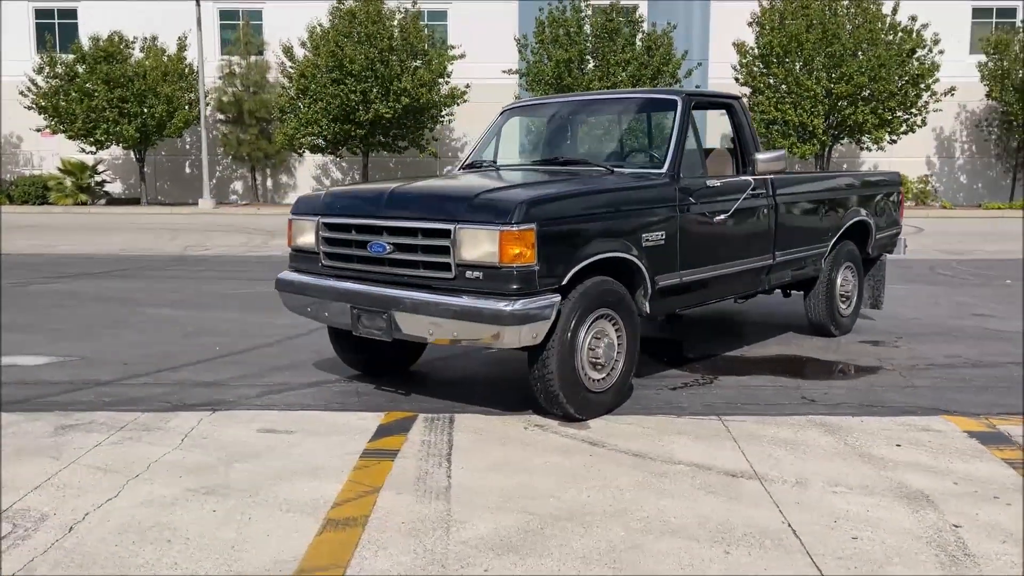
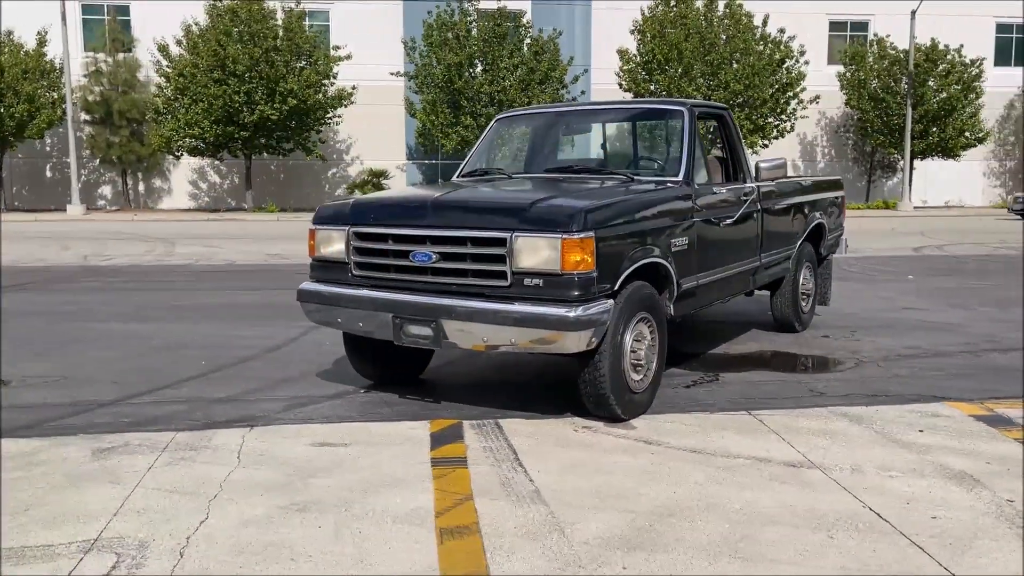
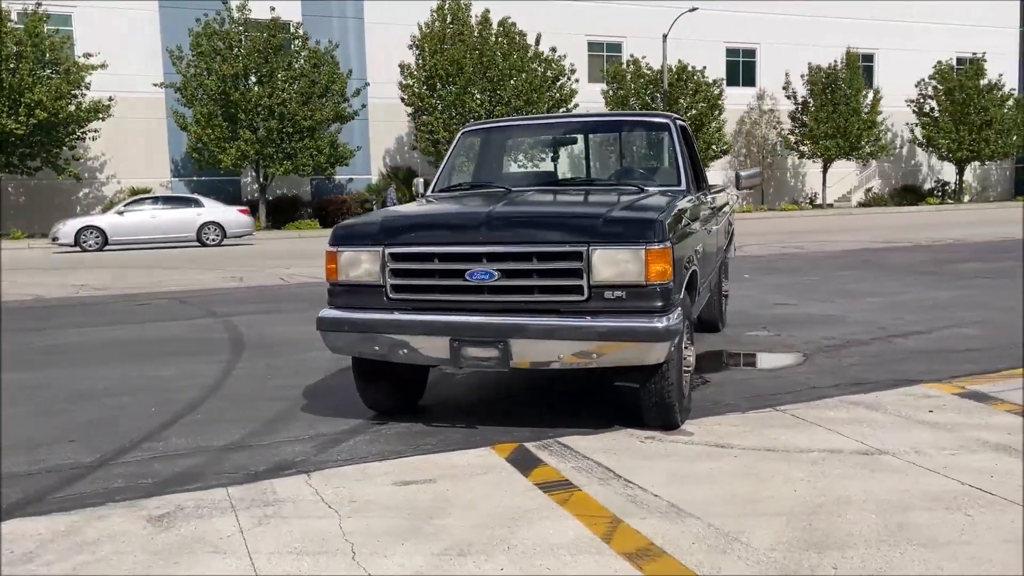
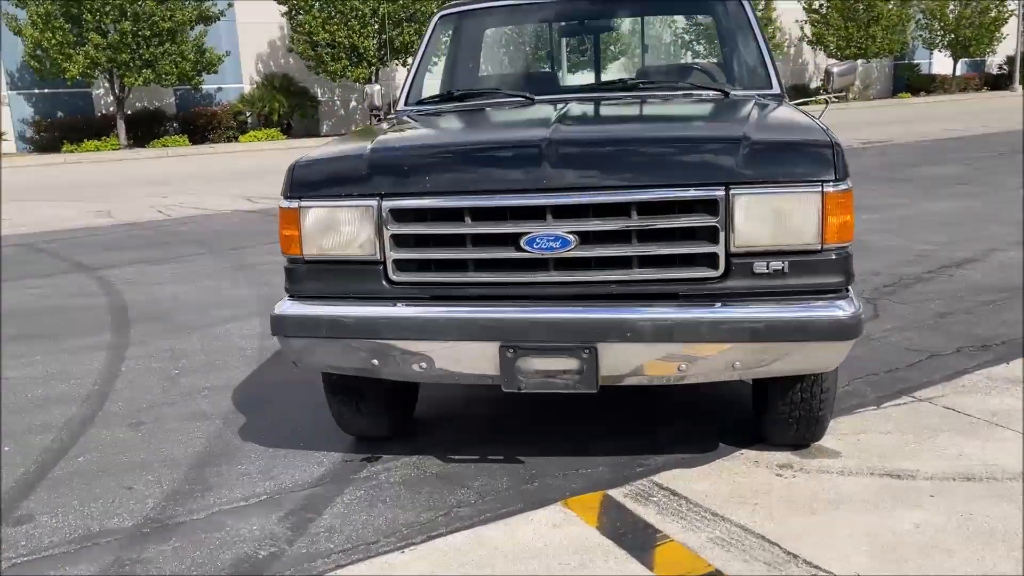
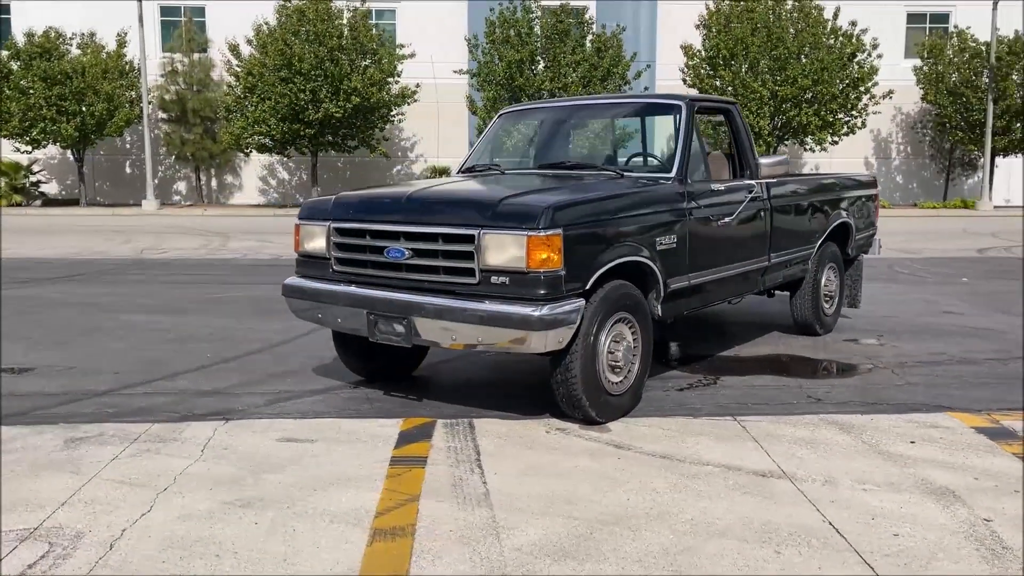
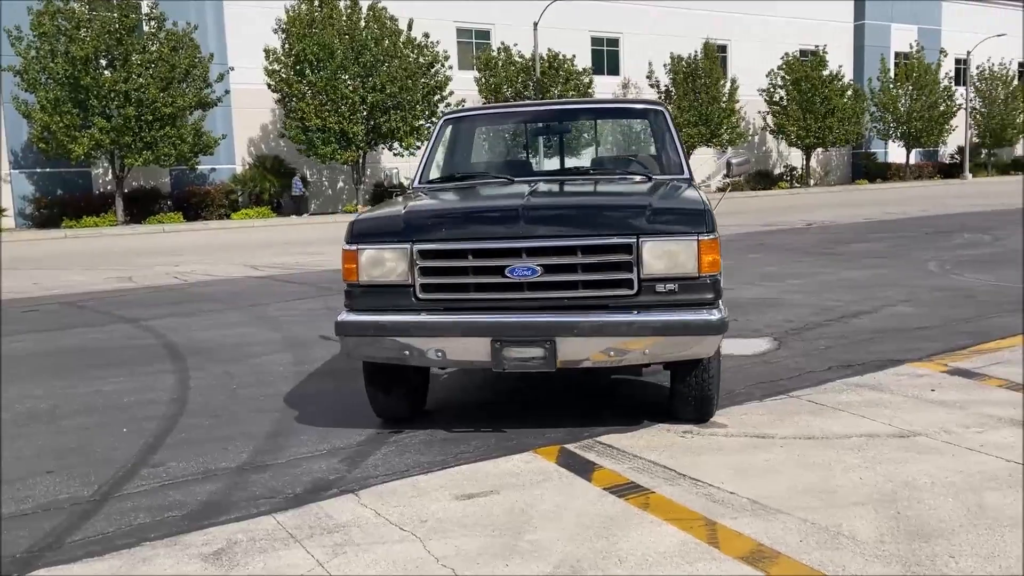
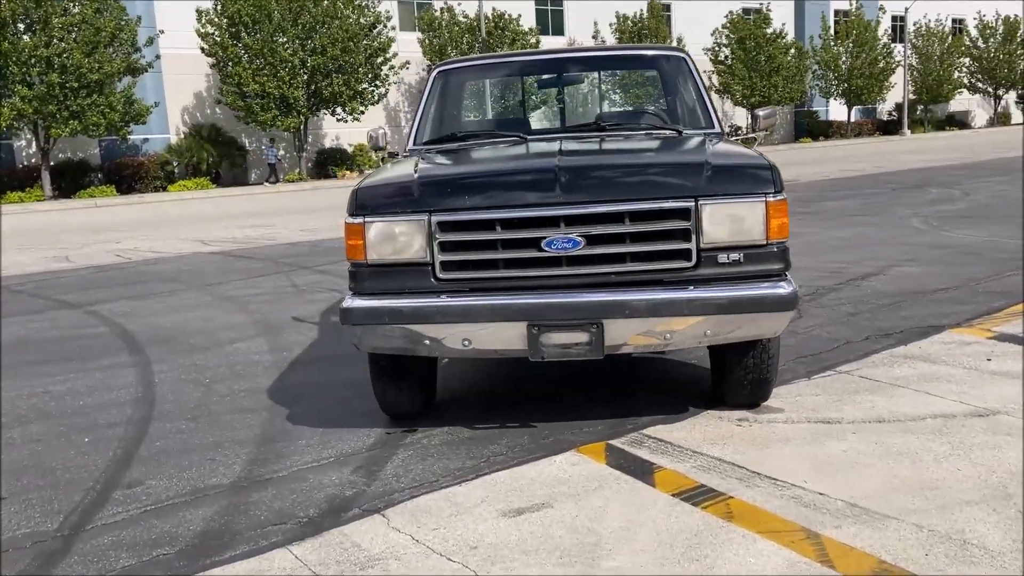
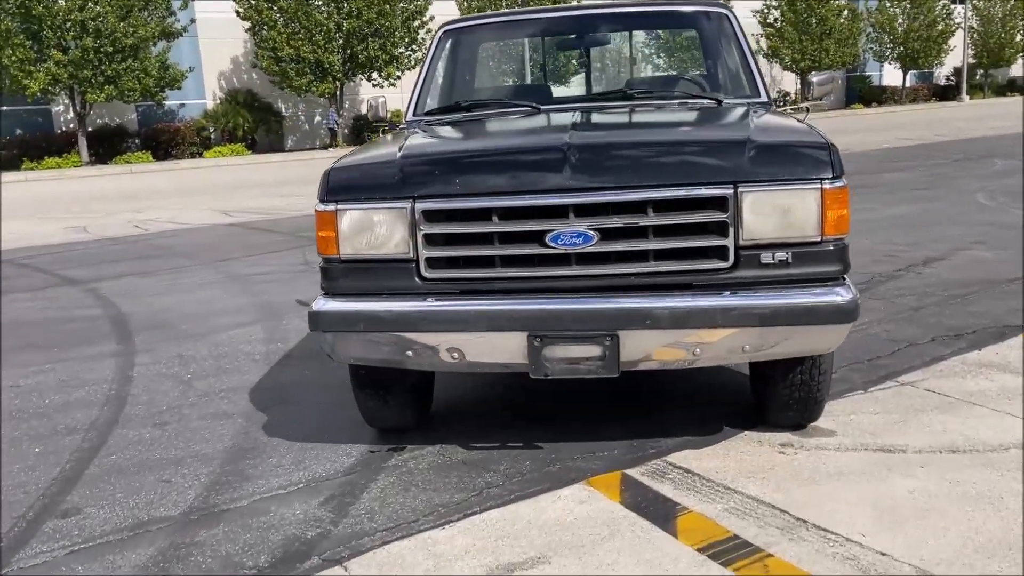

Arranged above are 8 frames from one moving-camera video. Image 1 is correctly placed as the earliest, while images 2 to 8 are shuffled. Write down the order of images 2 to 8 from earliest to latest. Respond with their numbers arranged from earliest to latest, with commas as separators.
5, 2, 3, 6, 7, 8, 4
